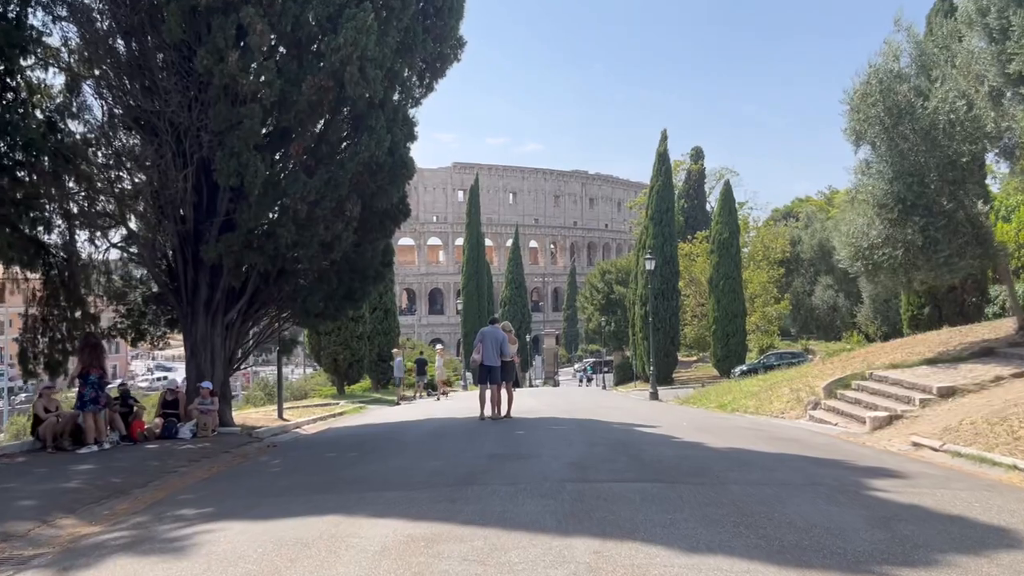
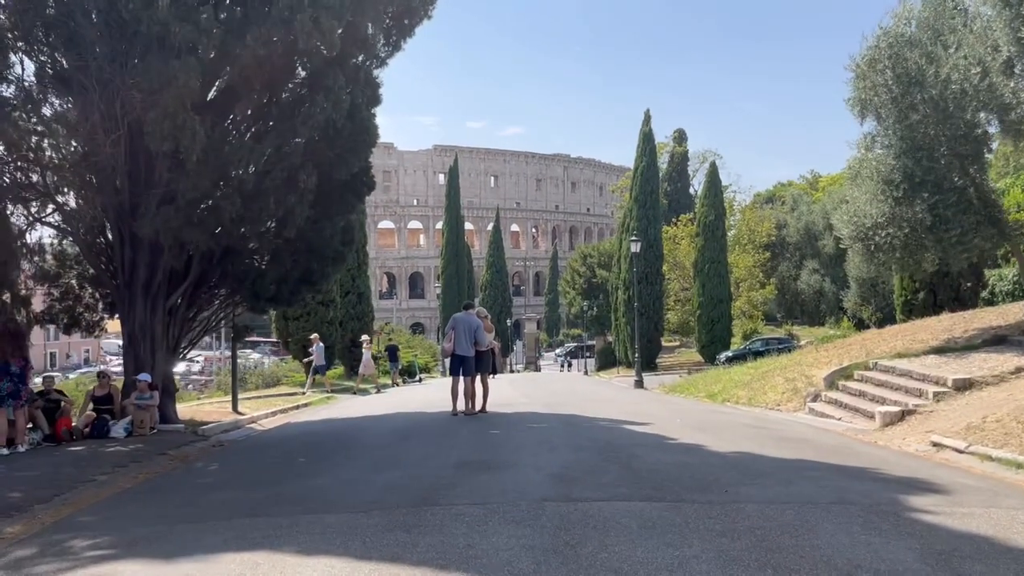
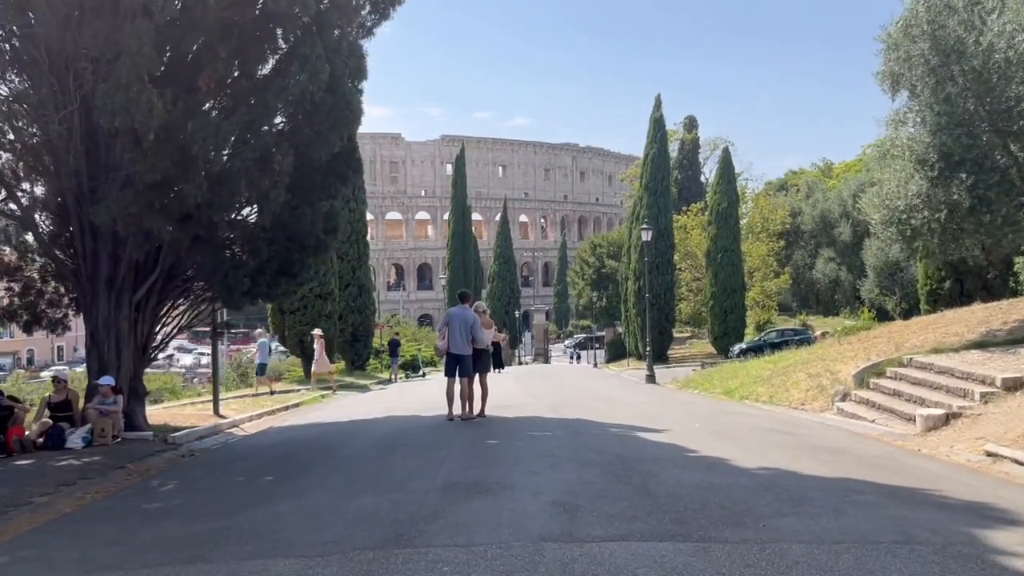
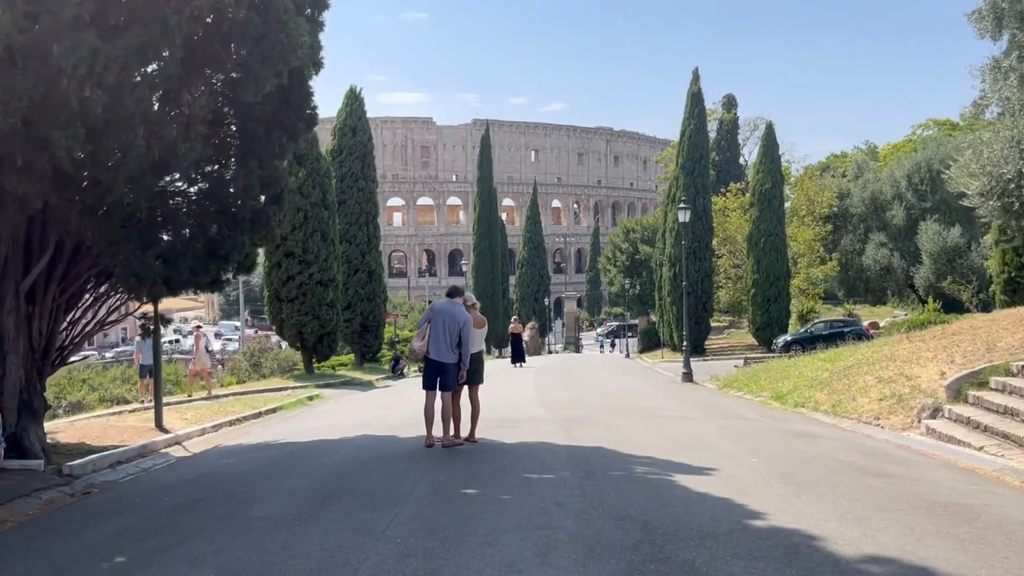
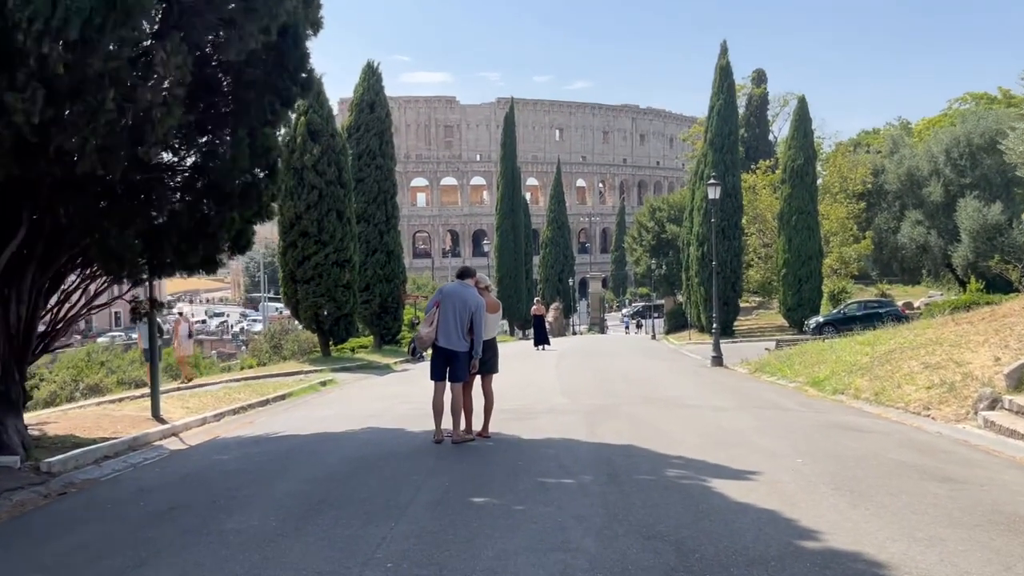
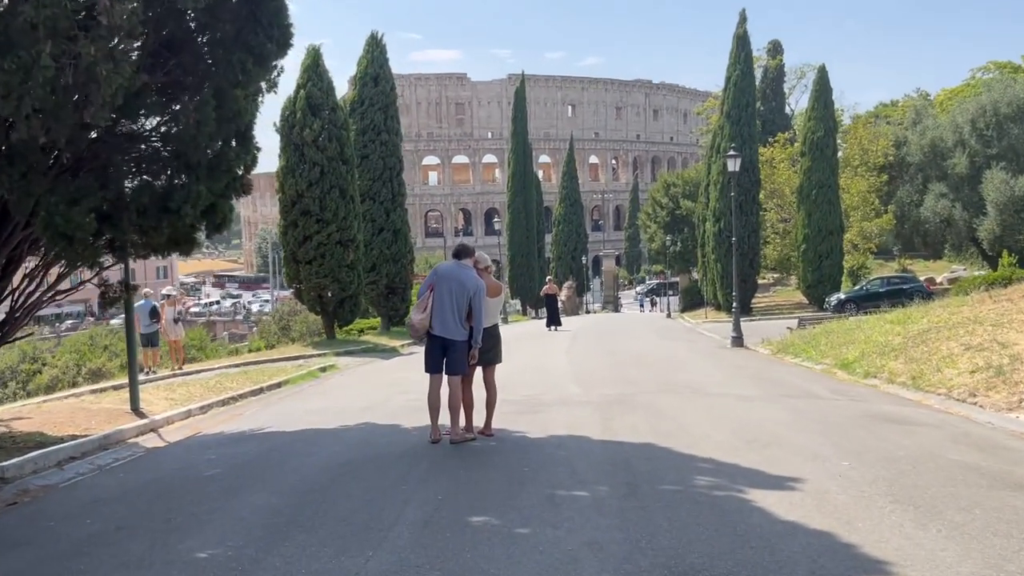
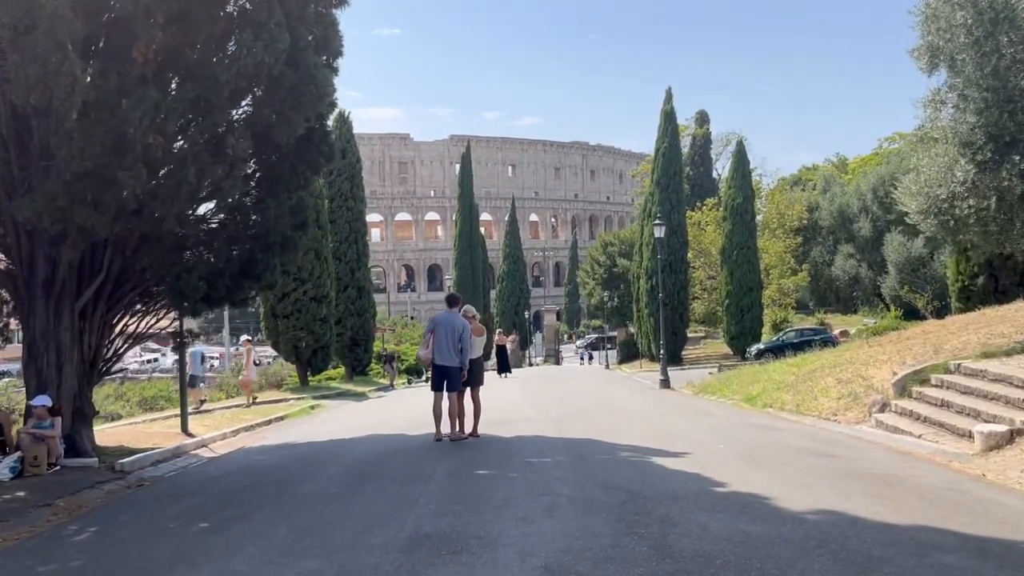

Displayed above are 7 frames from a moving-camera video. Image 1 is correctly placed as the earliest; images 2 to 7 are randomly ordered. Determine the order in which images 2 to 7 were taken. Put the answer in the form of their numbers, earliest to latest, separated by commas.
2, 3, 7, 4, 5, 6
